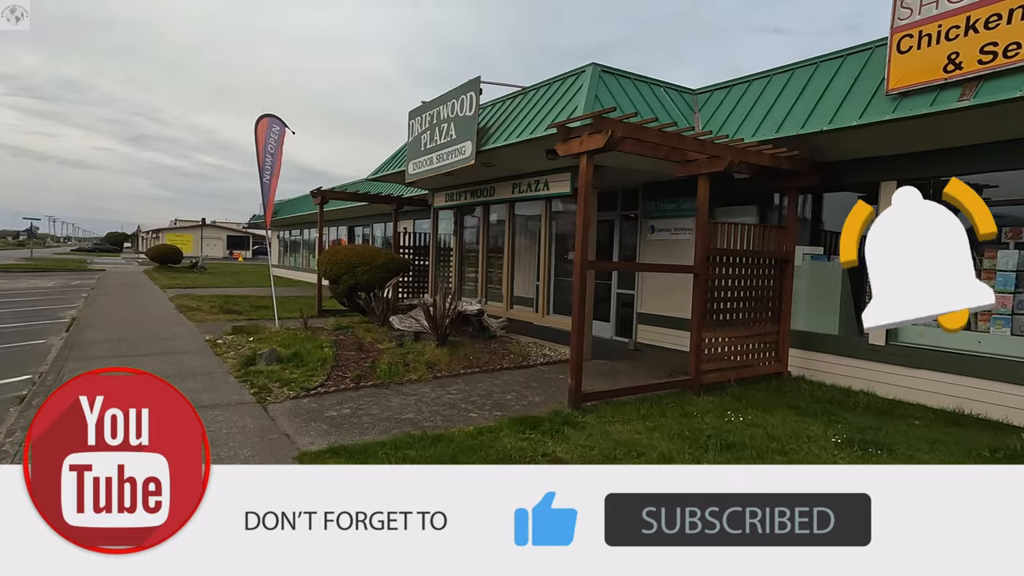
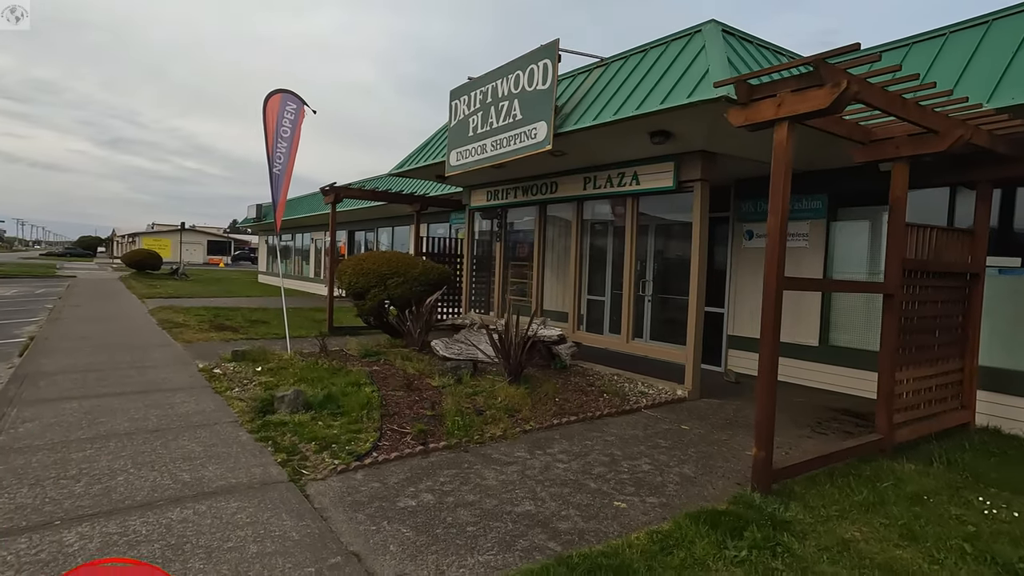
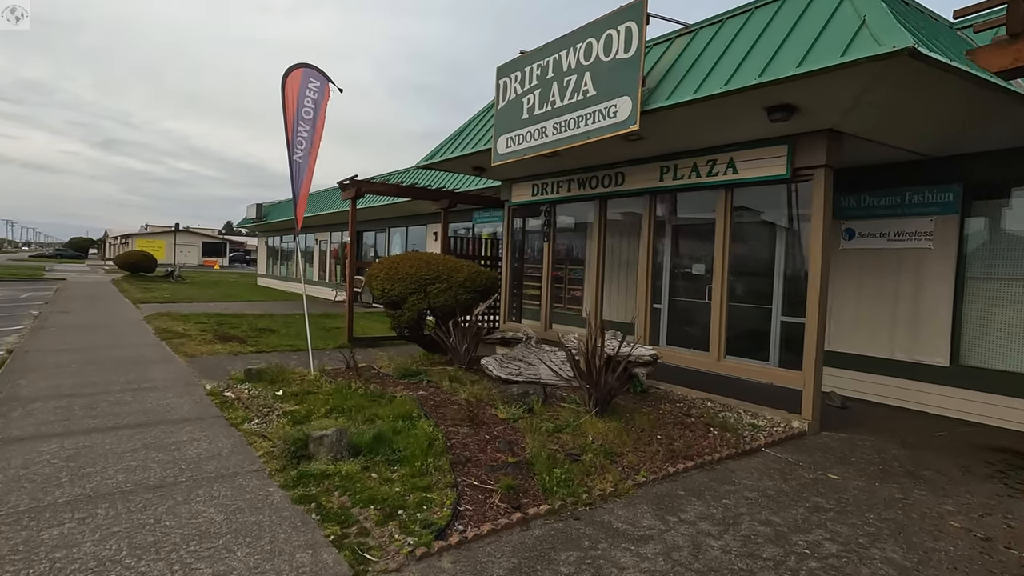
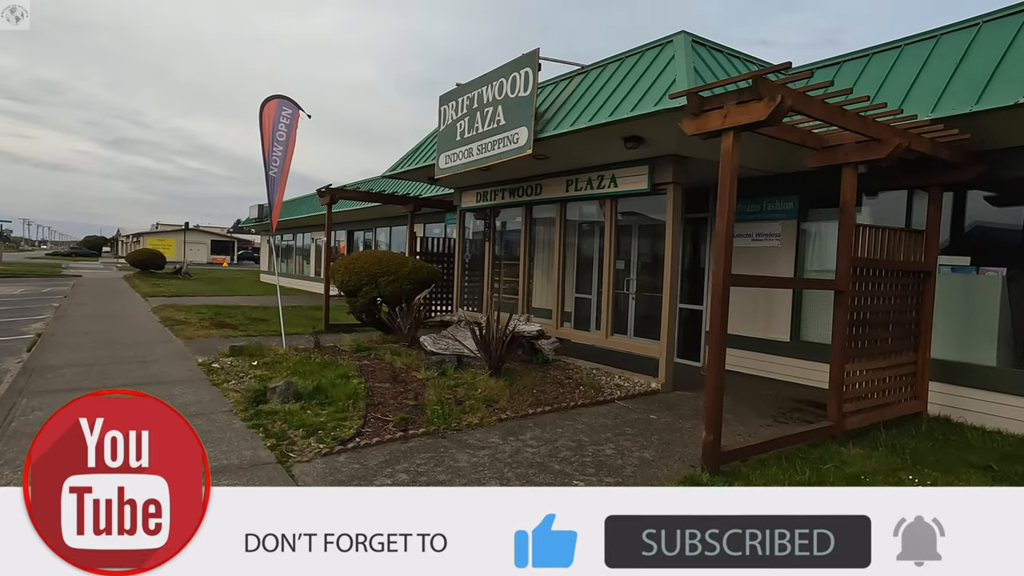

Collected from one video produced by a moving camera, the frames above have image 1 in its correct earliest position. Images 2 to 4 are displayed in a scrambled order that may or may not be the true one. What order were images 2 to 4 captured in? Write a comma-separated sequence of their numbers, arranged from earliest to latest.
4, 2, 3
